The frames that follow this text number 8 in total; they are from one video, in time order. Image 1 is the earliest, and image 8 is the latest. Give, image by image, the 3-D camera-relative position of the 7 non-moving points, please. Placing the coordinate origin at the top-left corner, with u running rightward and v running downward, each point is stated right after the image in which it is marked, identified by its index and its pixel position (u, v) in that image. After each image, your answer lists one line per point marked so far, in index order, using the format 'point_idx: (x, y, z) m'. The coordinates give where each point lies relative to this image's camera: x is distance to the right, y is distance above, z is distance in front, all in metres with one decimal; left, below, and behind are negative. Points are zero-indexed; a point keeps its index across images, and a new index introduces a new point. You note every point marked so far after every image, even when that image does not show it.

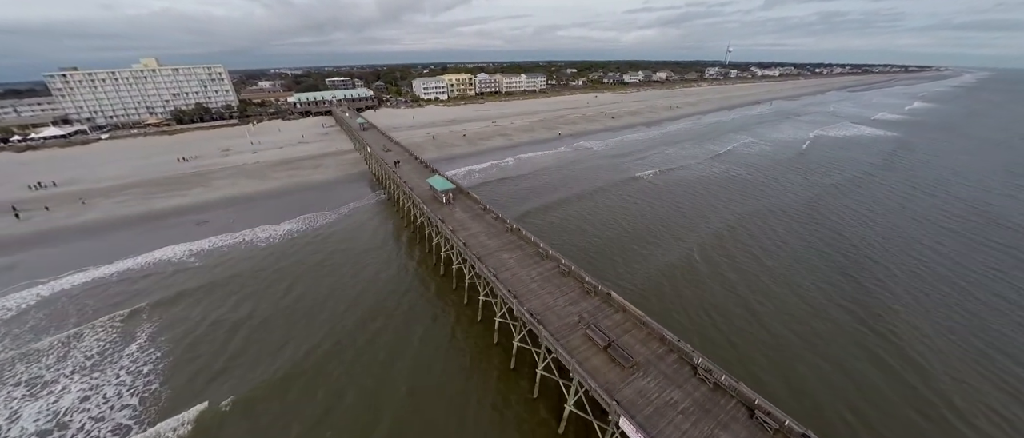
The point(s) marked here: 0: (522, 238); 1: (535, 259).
0: (+0.5, -1.0, +17.6) m
1: (+1.1, -2.0, +15.8) m
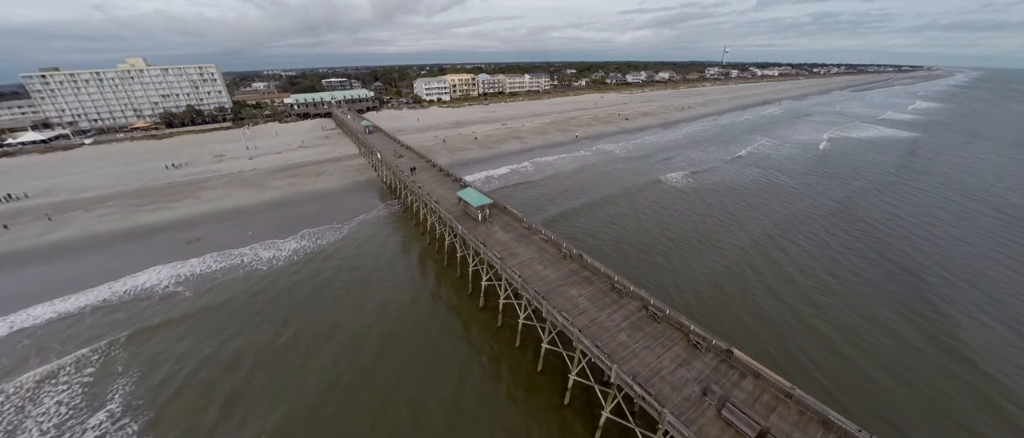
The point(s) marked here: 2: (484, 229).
0: (+3.2, -2.1, +14.5) m
1: (+3.8, -3.0, +12.7) m
2: (-1.4, -0.6, +17.5) m
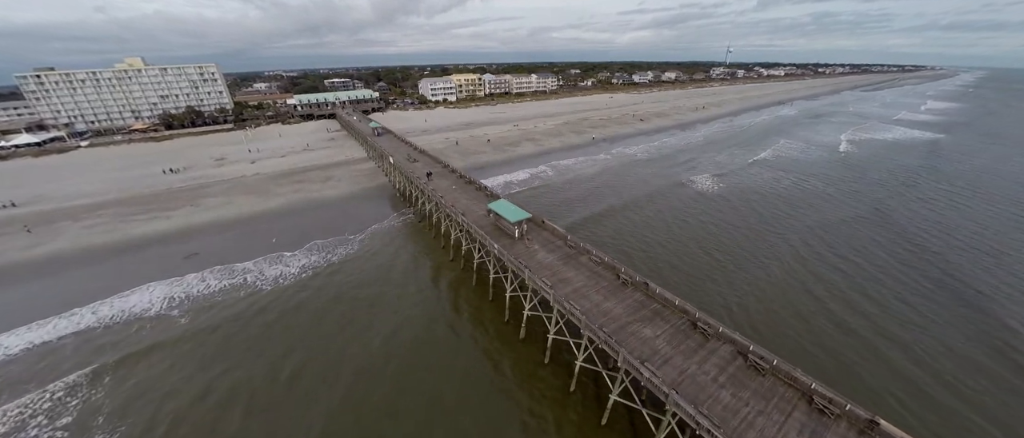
0: (+5.1, -2.9, +12.3) m
1: (+5.7, -3.8, +10.4) m
2: (+0.5, -1.4, +15.3) m
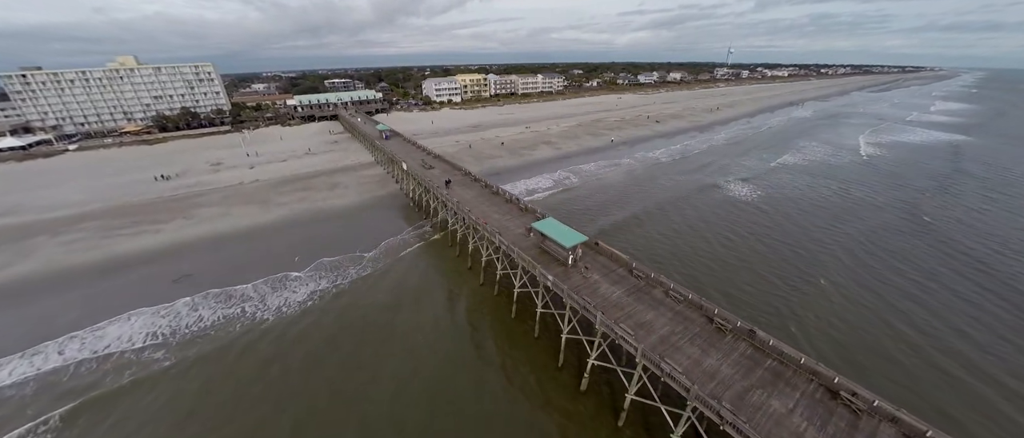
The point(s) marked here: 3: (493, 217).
0: (+7.2, -3.8, +9.7) m
1: (+7.9, -4.7, +7.8) m
2: (+2.6, -2.3, +12.7) m
3: (-1.0, +0.1, +17.6) m
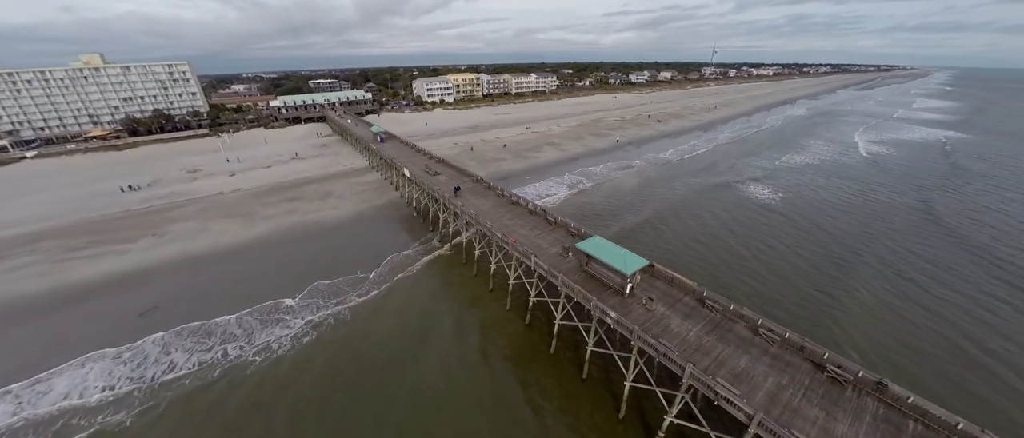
0: (+8.9, -4.3, +7.6) m
1: (+9.6, -5.3, +5.8) m
2: (+4.2, -3.0, +10.5) m
3: (+0.3, -0.6, +15.3) m
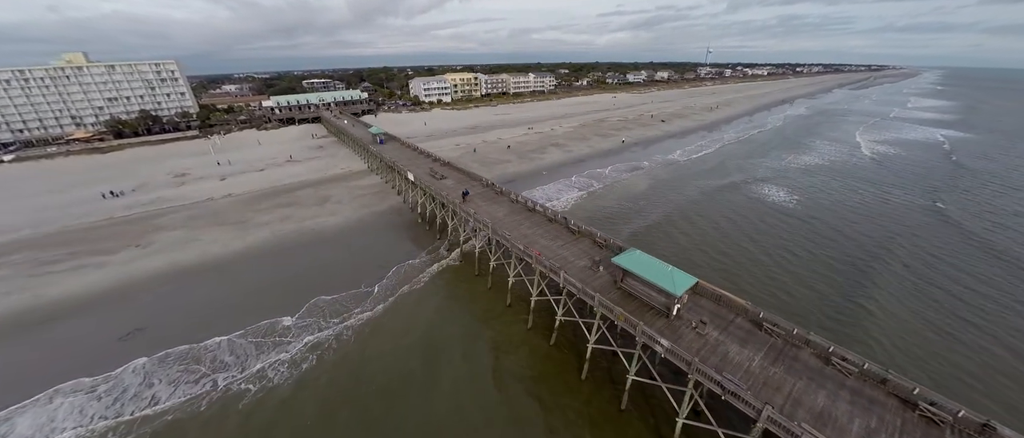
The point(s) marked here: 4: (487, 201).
0: (+9.9, -4.7, +6.5) m
1: (+10.6, -5.6, +4.6) m
2: (+5.1, -3.3, +9.3) m
3: (+1.2, -1.0, +14.0) m
4: (-1.3, +0.9, +18.7) m
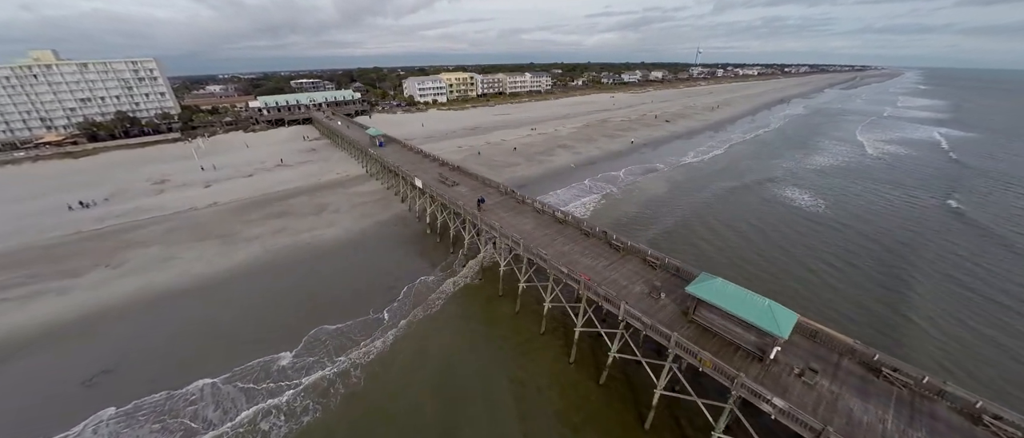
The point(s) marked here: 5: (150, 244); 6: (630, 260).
0: (+11.5, -5.1, +4.8) m
1: (+12.2, -6.0, +3.0) m
2: (+6.6, -3.8, +7.5) m
3: (+2.5, -1.6, +12.1) m
4: (-0.1, +0.3, +16.8) m
5: (-21.6, -1.4, +19.8) m
6: (+4.3, -1.5, +12.2) m
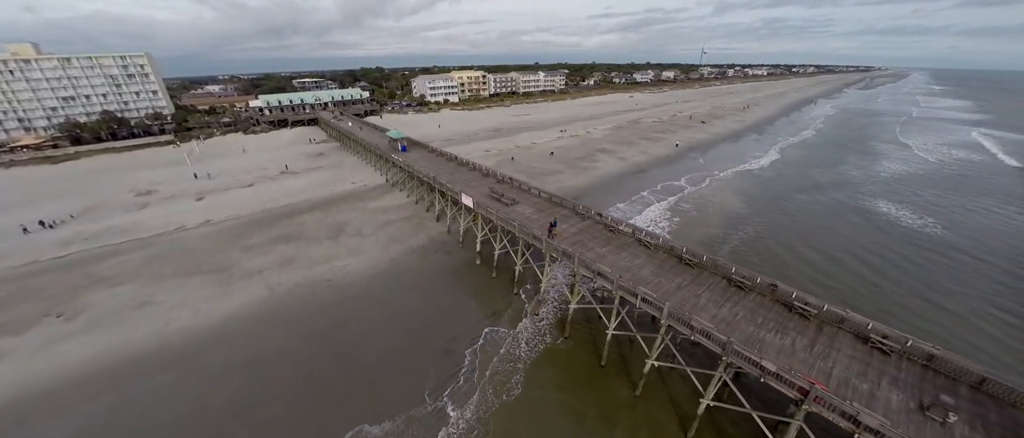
0: (+14.9, -6.4, +0.4) m
1: (+15.7, -7.3, -1.4) m
2: (+10.1, -5.1, +3.1) m
3: (+6.0, -2.9, +7.8) m
4: (+3.3, -1.0, +12.4) m
5: (-18.1, -2.8, +15.5) m
6: (+7.8, -2.8, +7.9) m
